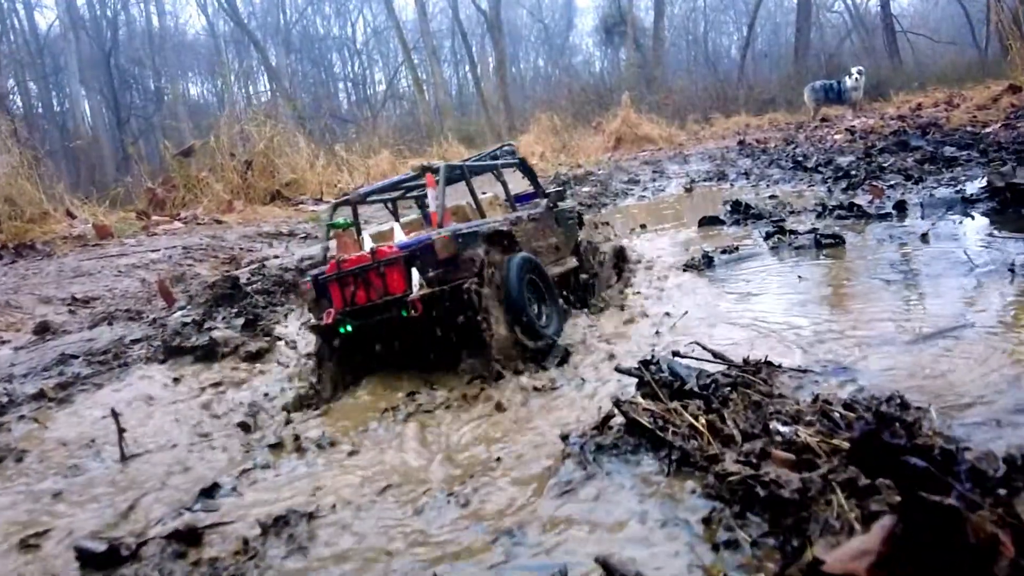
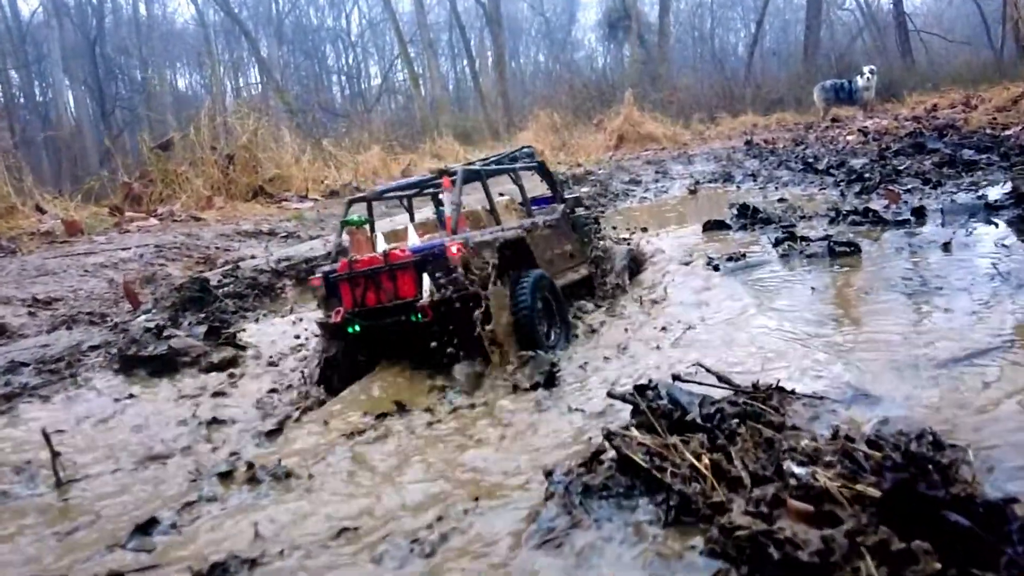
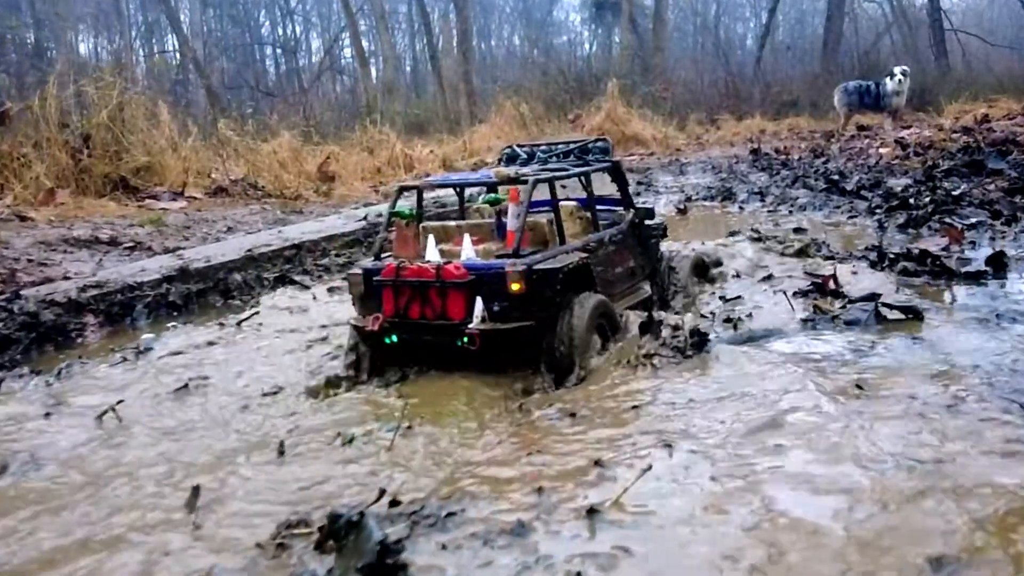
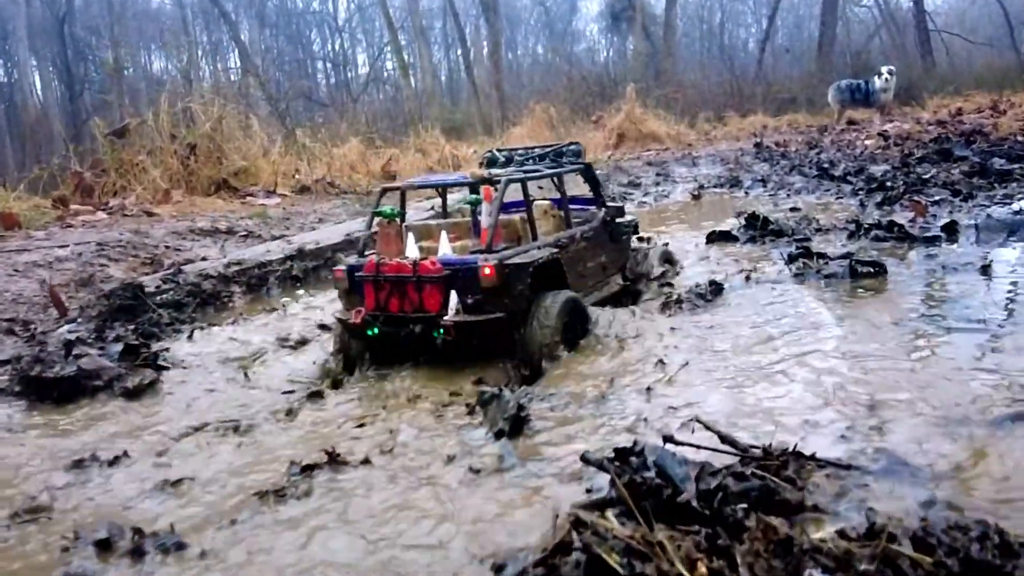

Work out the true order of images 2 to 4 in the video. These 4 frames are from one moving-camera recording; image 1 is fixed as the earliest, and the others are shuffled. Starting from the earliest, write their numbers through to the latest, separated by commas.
2, 4, 3
